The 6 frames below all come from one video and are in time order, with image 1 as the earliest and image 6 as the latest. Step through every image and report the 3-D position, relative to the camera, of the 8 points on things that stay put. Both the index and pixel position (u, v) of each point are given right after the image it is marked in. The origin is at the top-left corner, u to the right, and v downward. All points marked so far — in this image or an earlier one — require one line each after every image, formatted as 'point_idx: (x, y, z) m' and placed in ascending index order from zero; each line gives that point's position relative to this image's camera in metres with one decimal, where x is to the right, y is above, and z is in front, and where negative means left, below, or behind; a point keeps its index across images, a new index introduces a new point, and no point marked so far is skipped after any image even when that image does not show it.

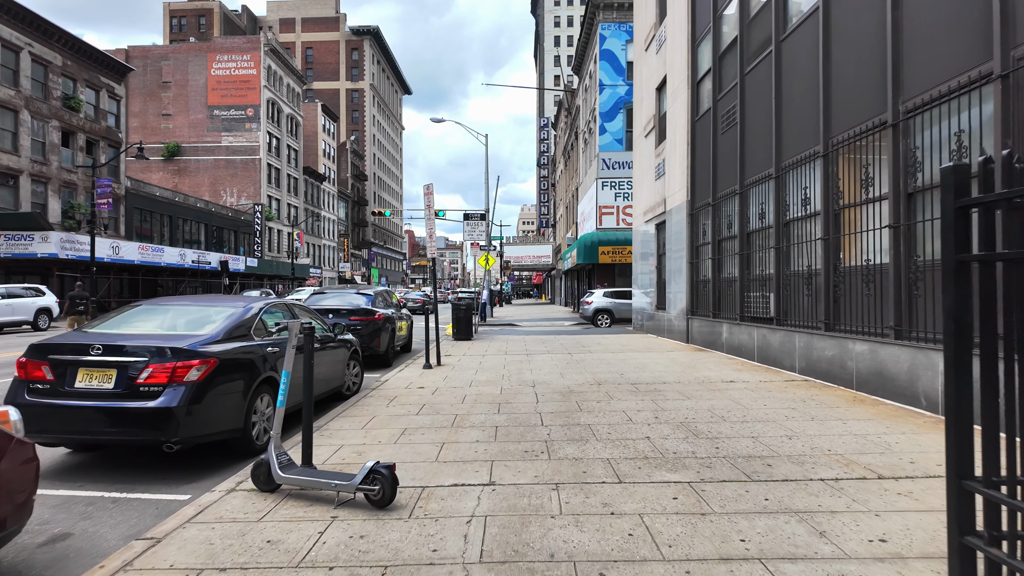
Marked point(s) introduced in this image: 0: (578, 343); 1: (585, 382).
0: (+1.7, -1.4, +15.1) m
1: (+1.1, -1.4, +8.6) m
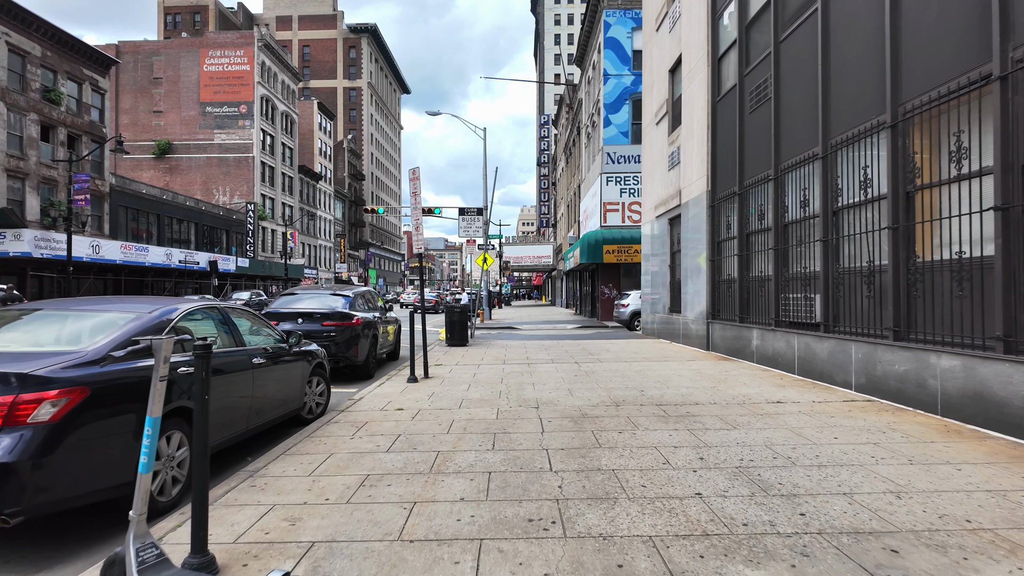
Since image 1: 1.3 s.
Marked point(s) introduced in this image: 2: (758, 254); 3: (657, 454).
0: (+1.7, -1.4, +13.6) m
1: (+1.1, -1.4, +7.1) m
2: (+4.5, +0.6, +10.7) m
3: (+1.2, -1.4, +4.9) m
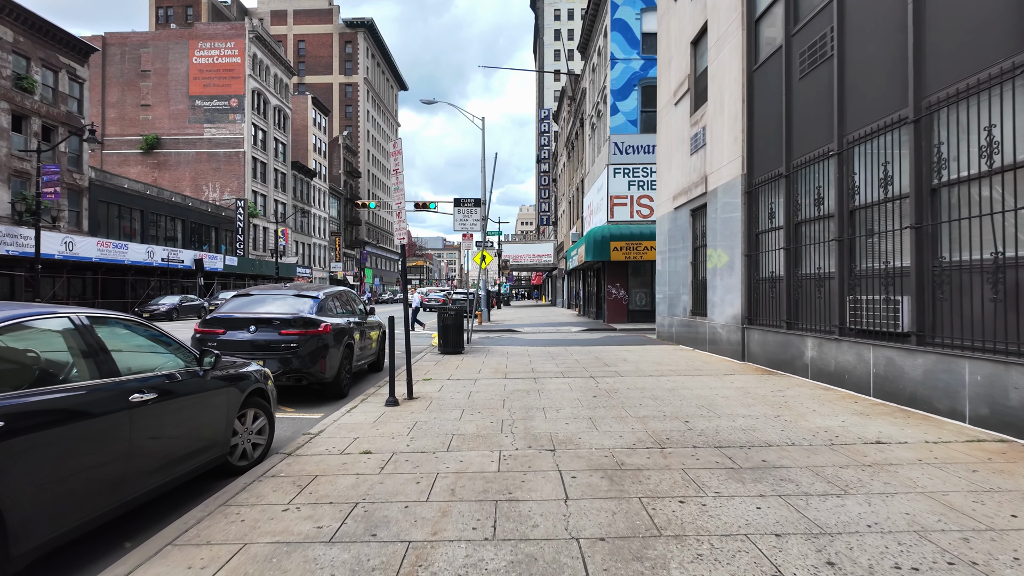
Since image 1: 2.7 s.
0: (+1.7, -1.4, +11.7) m
1: (+1.1, -1.4, +5.3) m
2: (+4.6, +0.6, +8.8) m
3: (+1.3, -1.4, +3.0) m
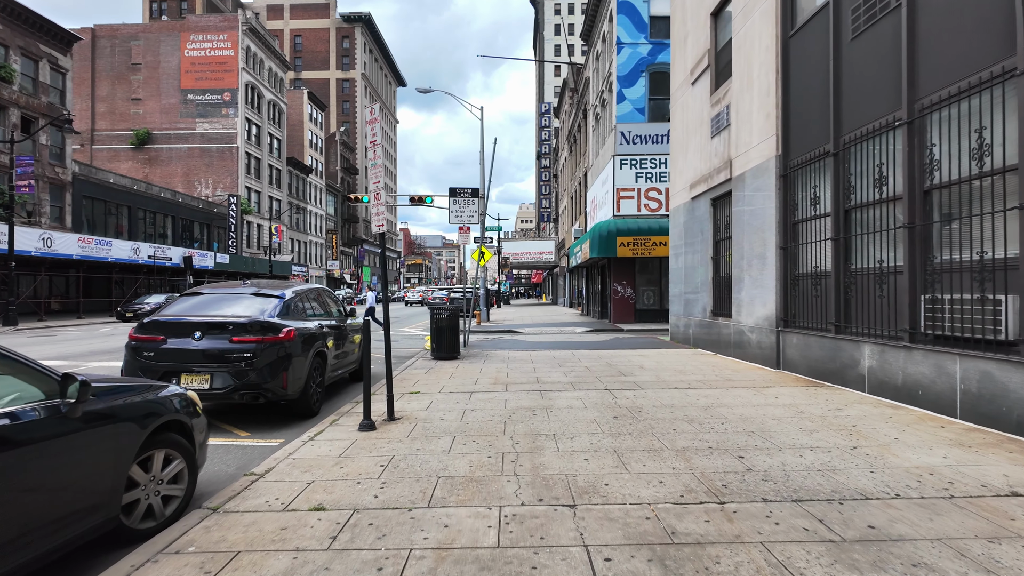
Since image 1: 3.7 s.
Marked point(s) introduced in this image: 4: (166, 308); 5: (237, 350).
0: (+1.8, -1.4, +10.4) m
1: (+1.2, -1.4, +3.9) m
2: (+4.6, +0.7, +7.4) m
3: (+1.3, -1.4, +1.7) m
4: (-4.2, -0.2, +7.2) m
5: (-3.0, -0.7, +6.4) m
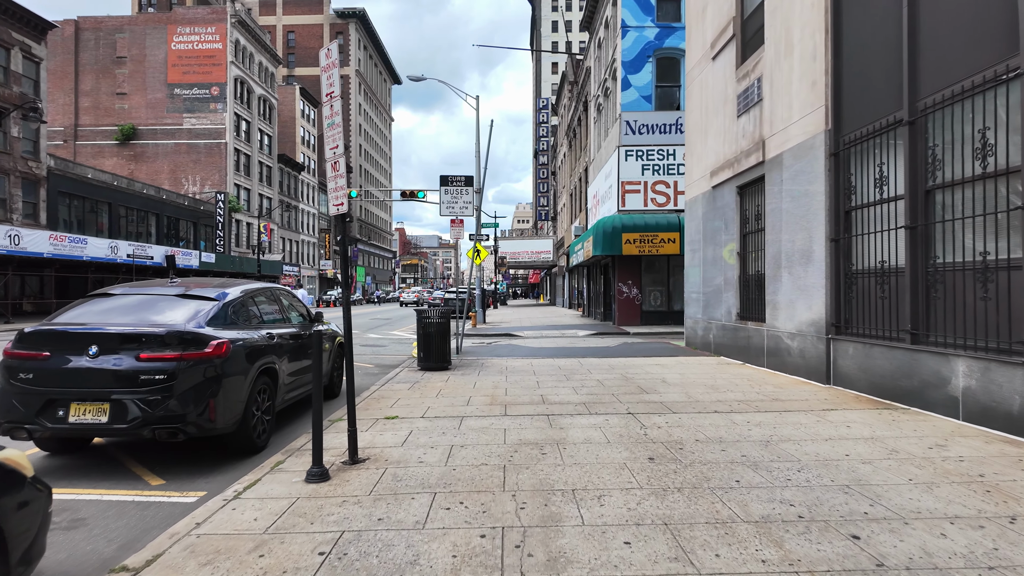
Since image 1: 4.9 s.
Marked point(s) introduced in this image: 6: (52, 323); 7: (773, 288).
0: (+1.8, -1.4, +8.8) m
1: (+1.2, -1.4, +2.3) m
2: (+4.6, +0.7, +5.9) m
3: (+1.4, -1.4, +0.1) m
4: (-4.2, -0.2, +5.7) m
5: (-3.0, -0.7, +4.8) m
6: (-4.1, -0.3, +5.4) m
7: (+4.3, 0.0, +9.7) m
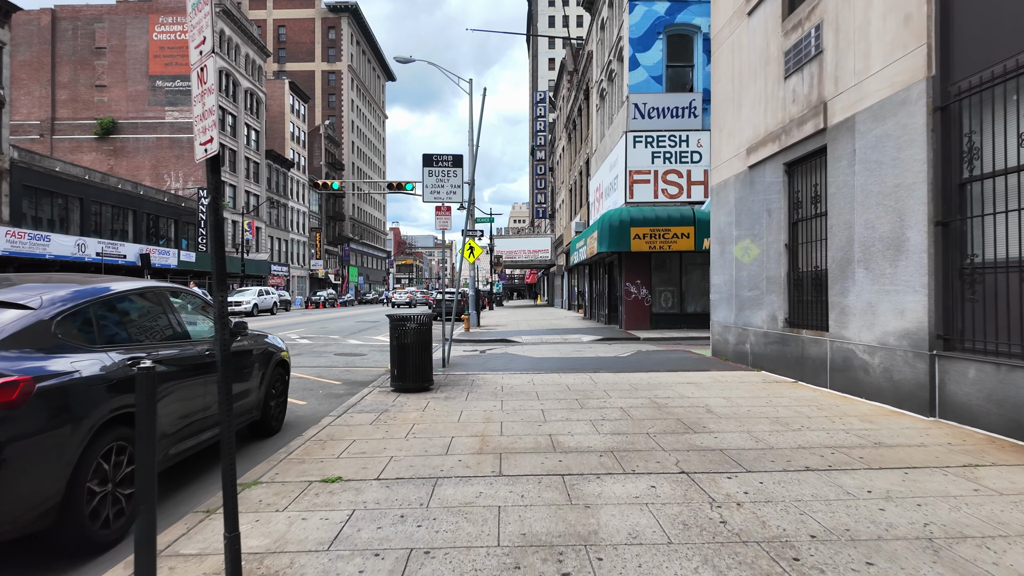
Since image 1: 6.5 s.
0: (+1.7, -1.4, +6.7) m
1: (+1.2, -1.4, +0.3) m
2: (+4.6, +0.7, +3.9) m
3: (+1.4, -1.4, -2.0) m
4: (-4.3, -0.2, +3.5) m
5: (-3.0, -0.7, +2.7) m
6: (-4.1, -0.3, +3.2) m
7: (+4.3, 0.0, +7.6) m
